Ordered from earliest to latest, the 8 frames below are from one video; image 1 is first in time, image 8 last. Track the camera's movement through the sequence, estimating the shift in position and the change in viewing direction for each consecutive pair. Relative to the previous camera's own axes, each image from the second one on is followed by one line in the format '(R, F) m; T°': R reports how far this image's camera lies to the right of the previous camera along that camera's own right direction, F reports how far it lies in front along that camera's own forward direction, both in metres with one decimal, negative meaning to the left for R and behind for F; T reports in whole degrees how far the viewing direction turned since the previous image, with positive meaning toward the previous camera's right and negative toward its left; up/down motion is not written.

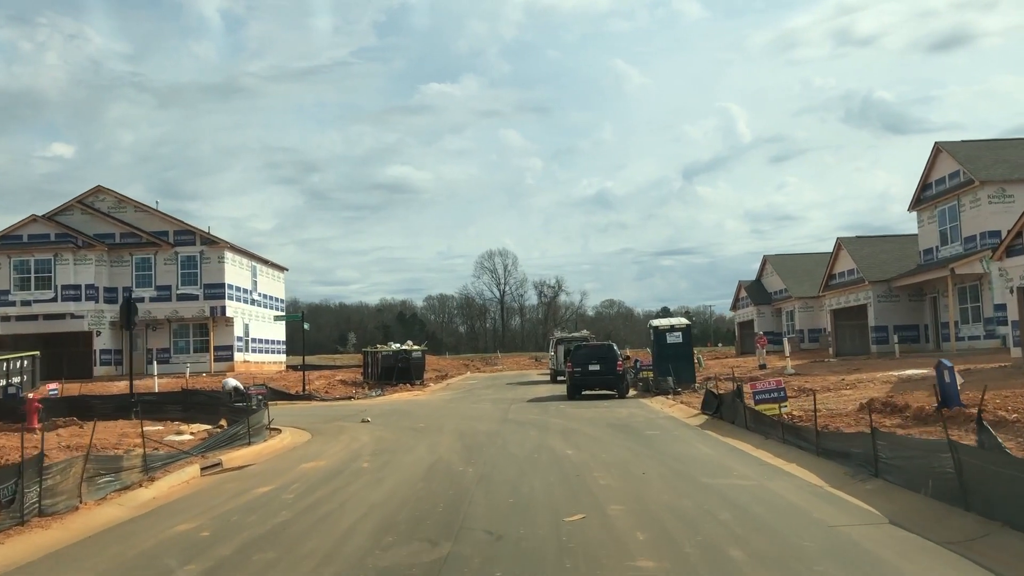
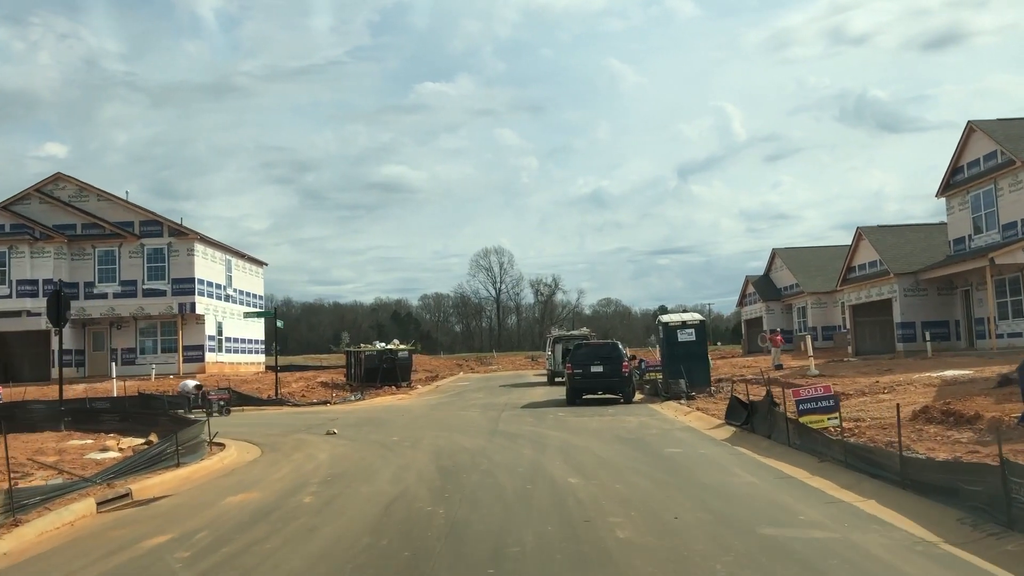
(+0.1, +2.8) m; 0°
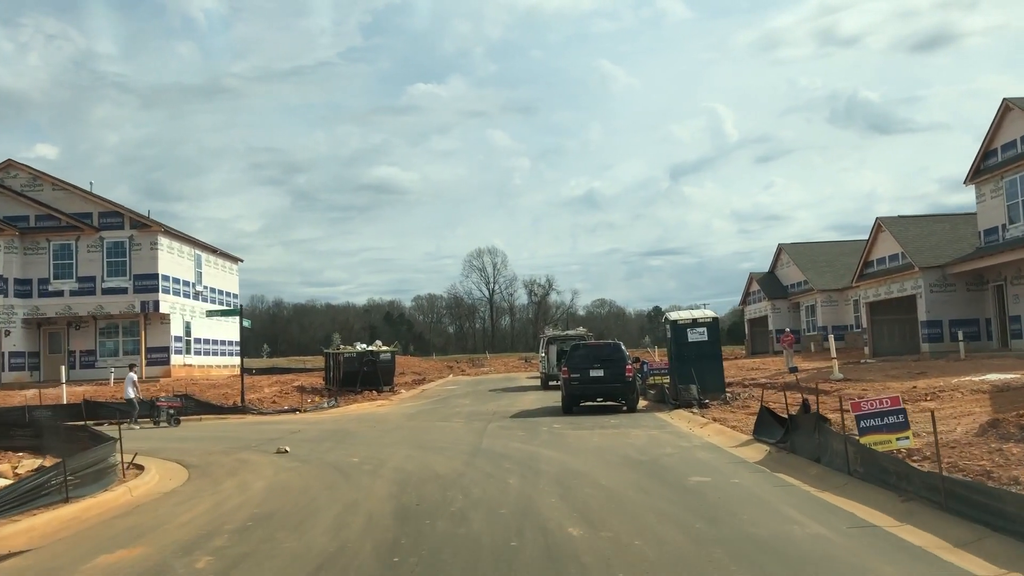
(+0.1, +2.7) m; 0°
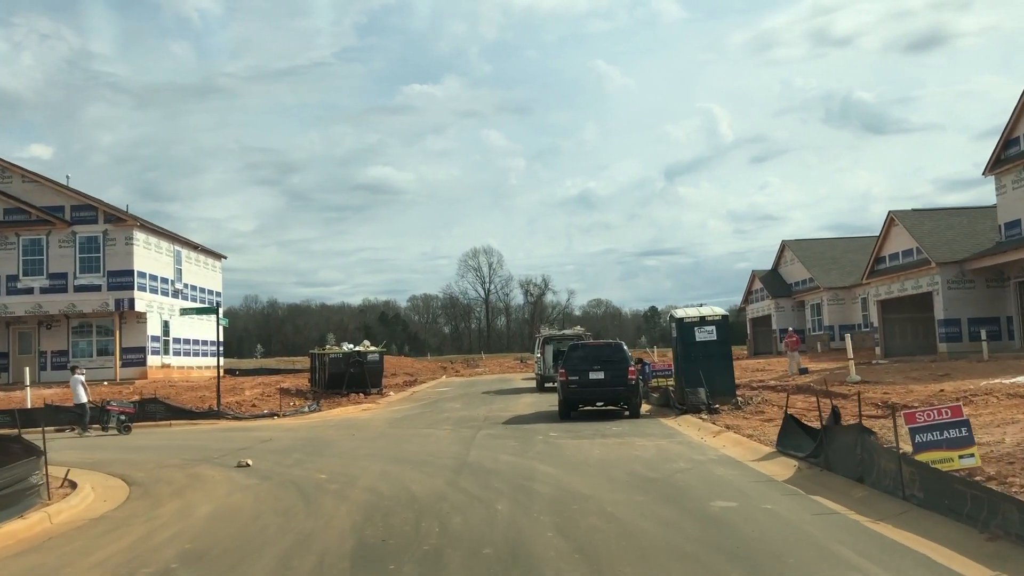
(+0.1, +1.6) m; 0°
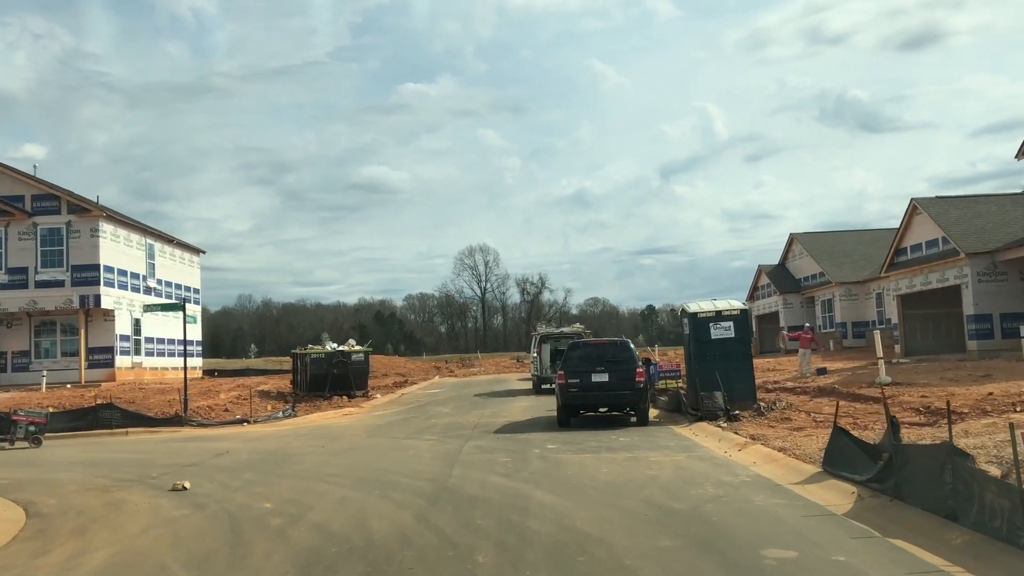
(+0.1, +2.1) m; 0°
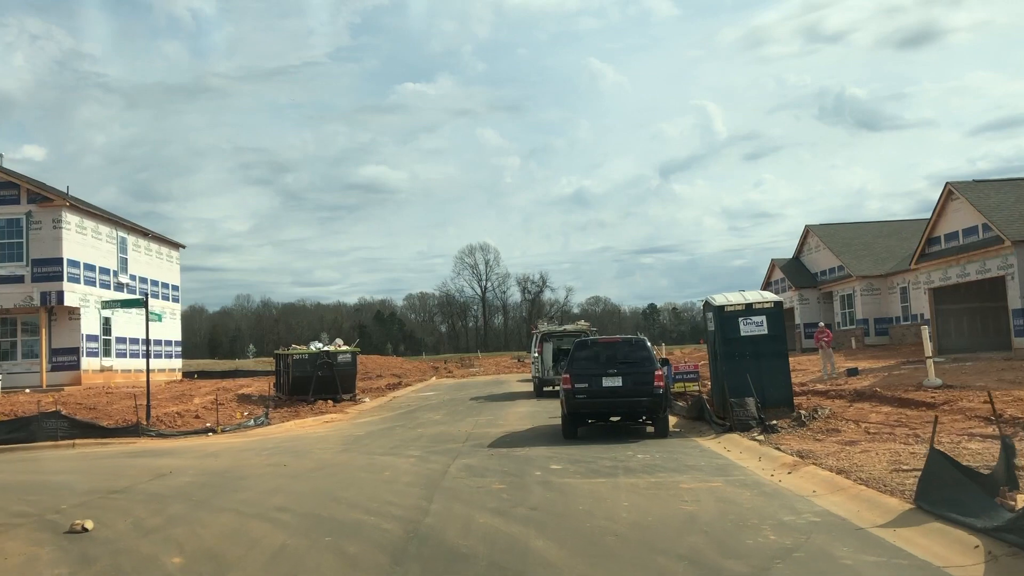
(0.0, +2.3) m; 0°
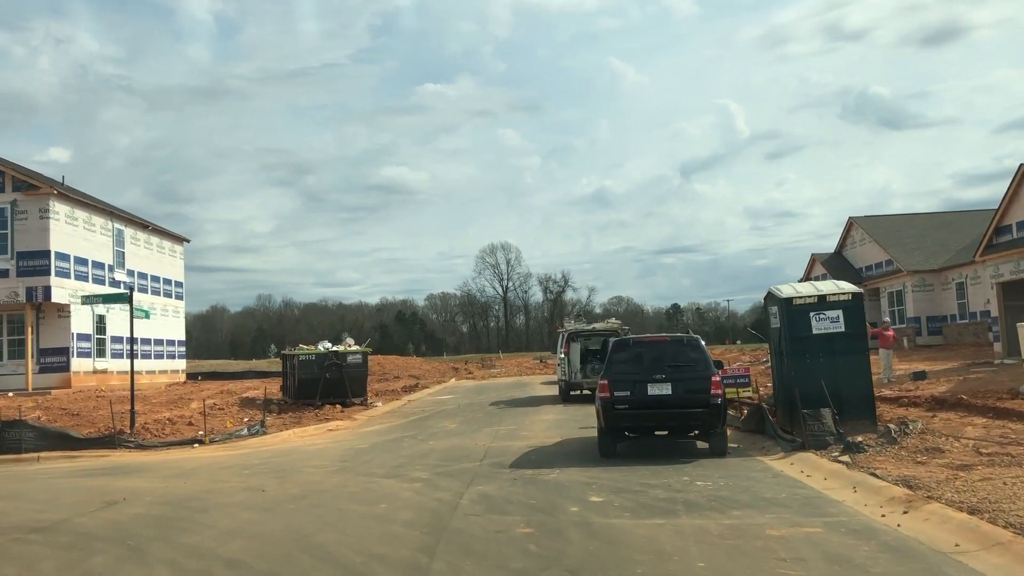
(-0.1, +2.3) m; -1°
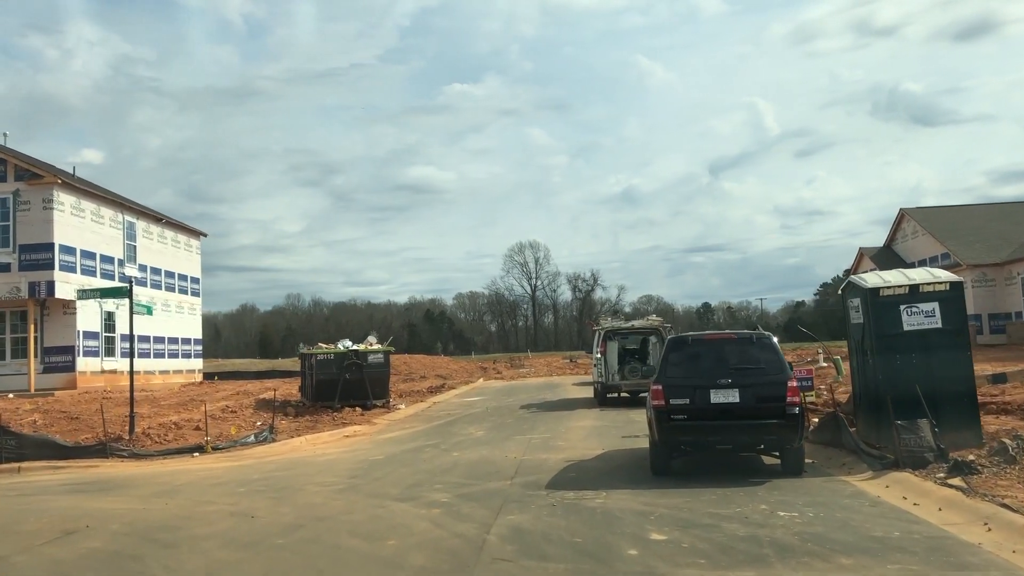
(-0.1, +1.7) m; -2°
